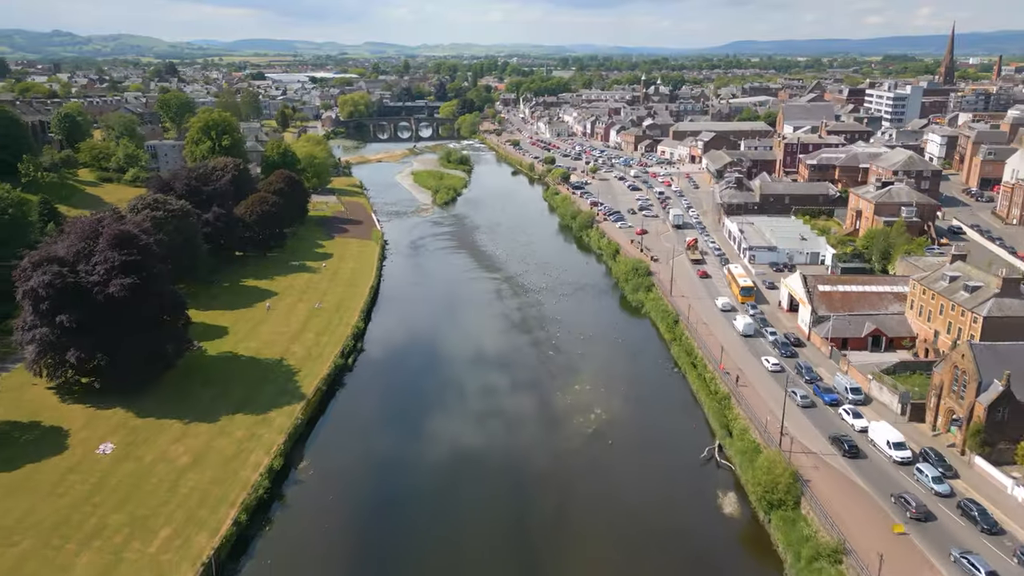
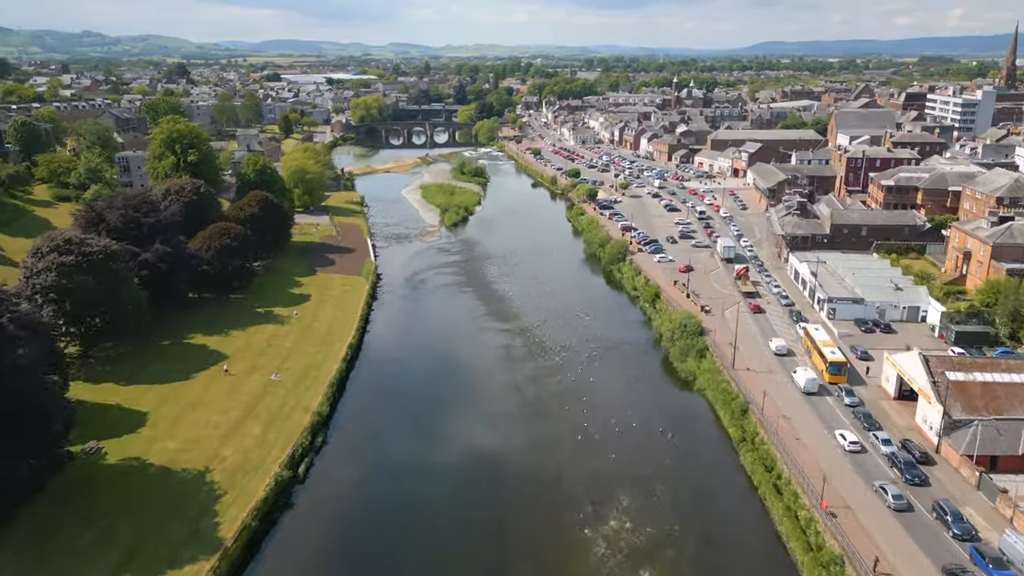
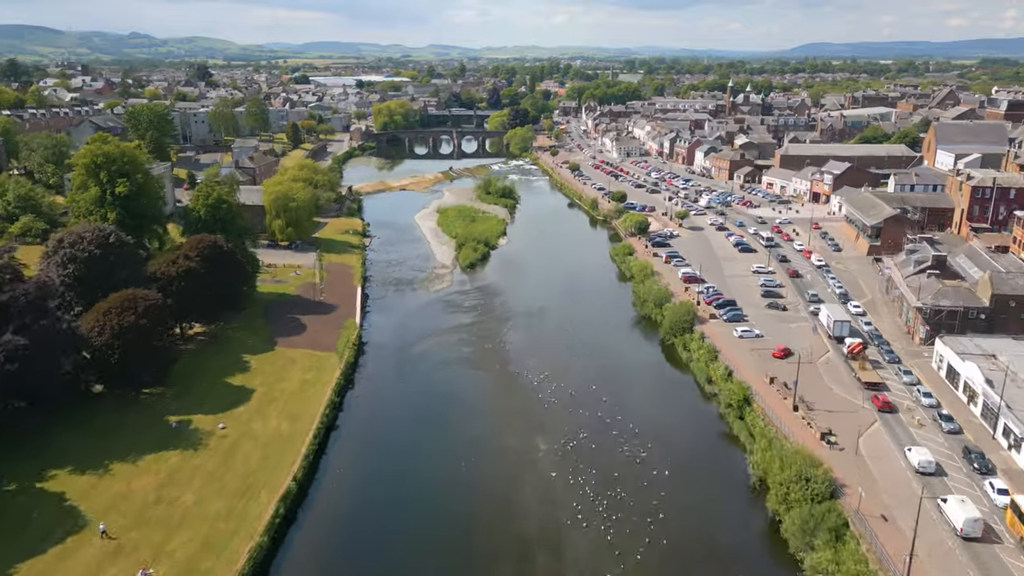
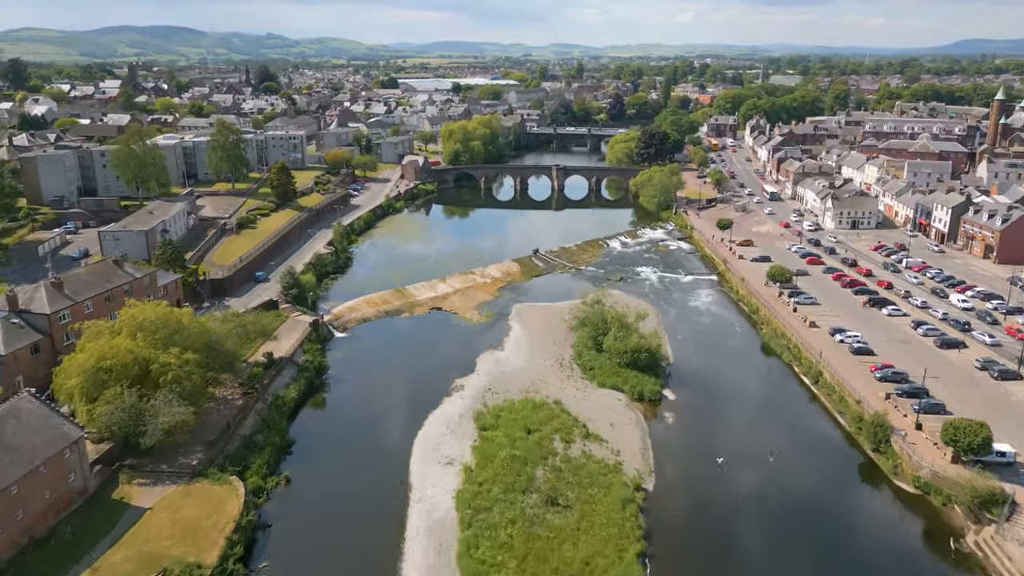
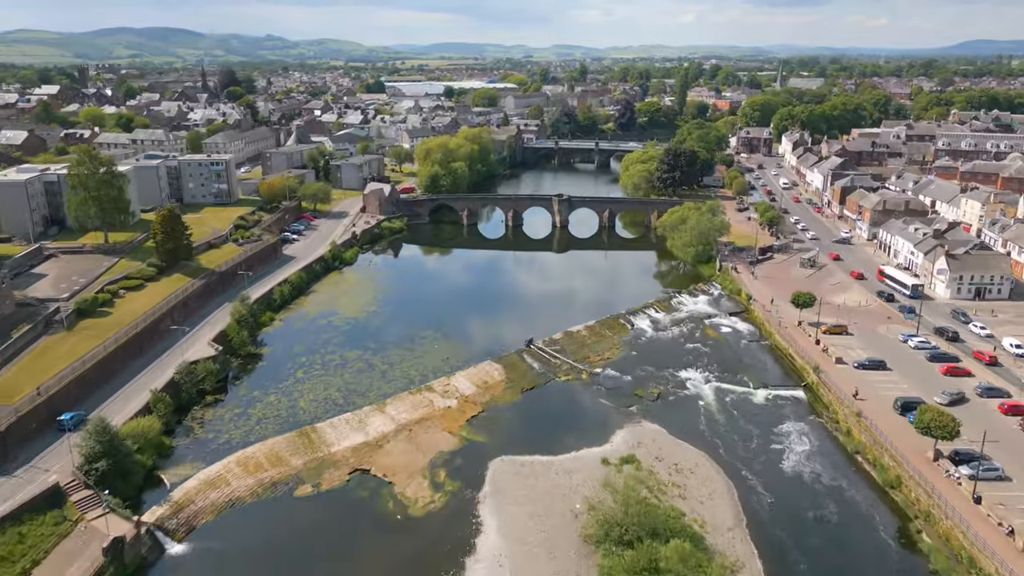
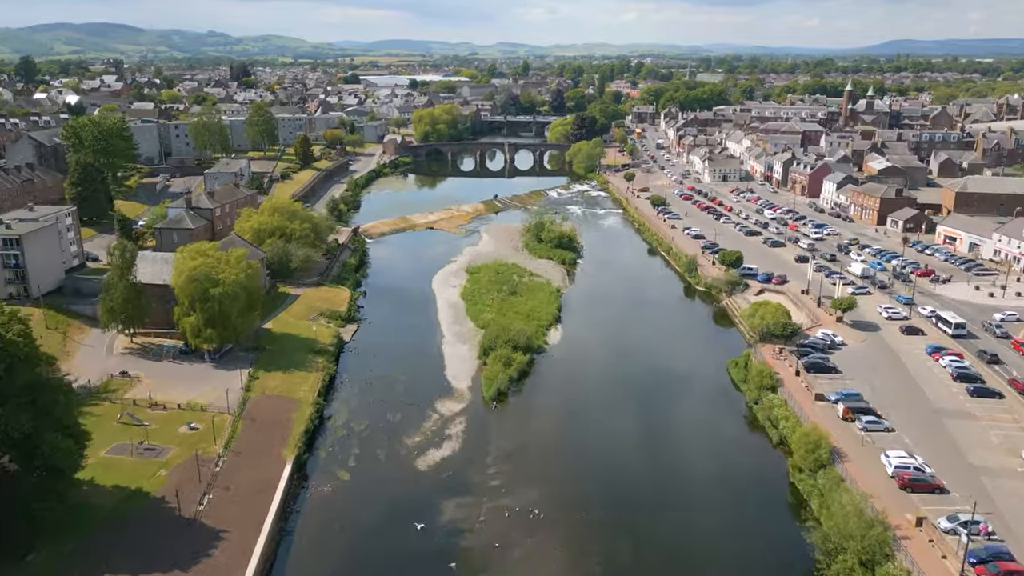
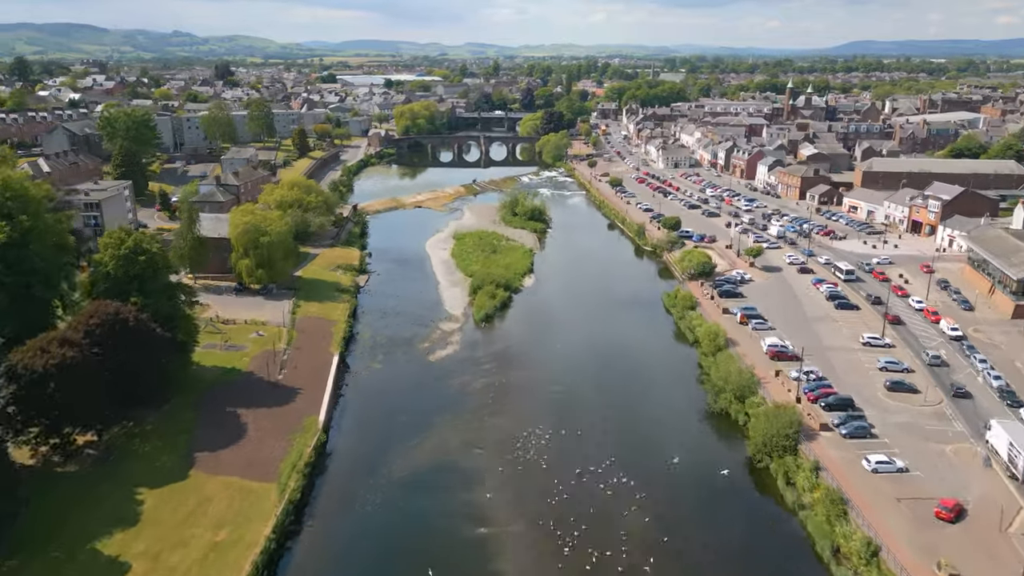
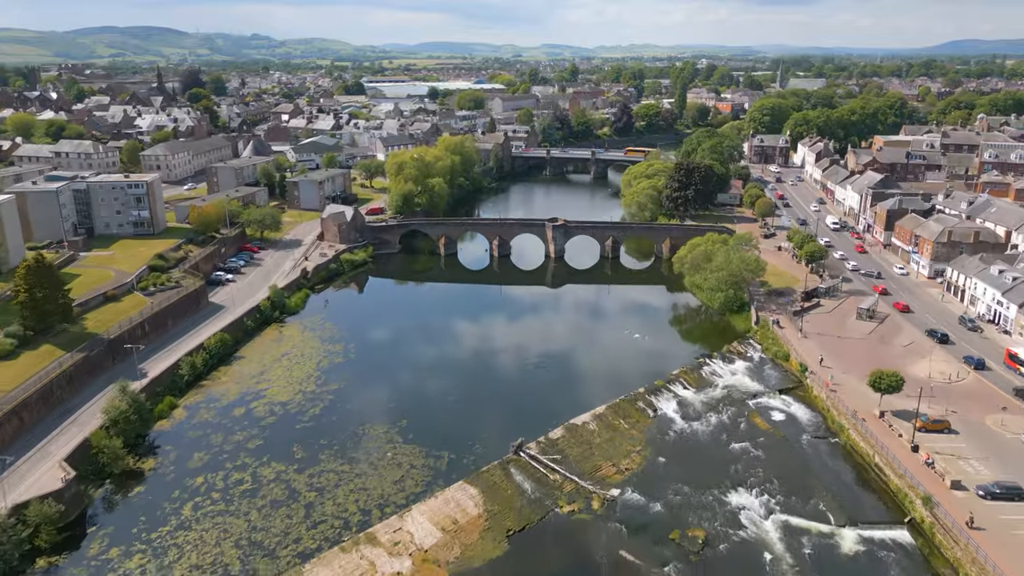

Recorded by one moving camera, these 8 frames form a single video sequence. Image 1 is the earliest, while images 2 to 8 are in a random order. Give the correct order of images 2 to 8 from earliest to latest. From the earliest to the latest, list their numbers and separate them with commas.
2, 3, 7, 6, 4, 5, 8
